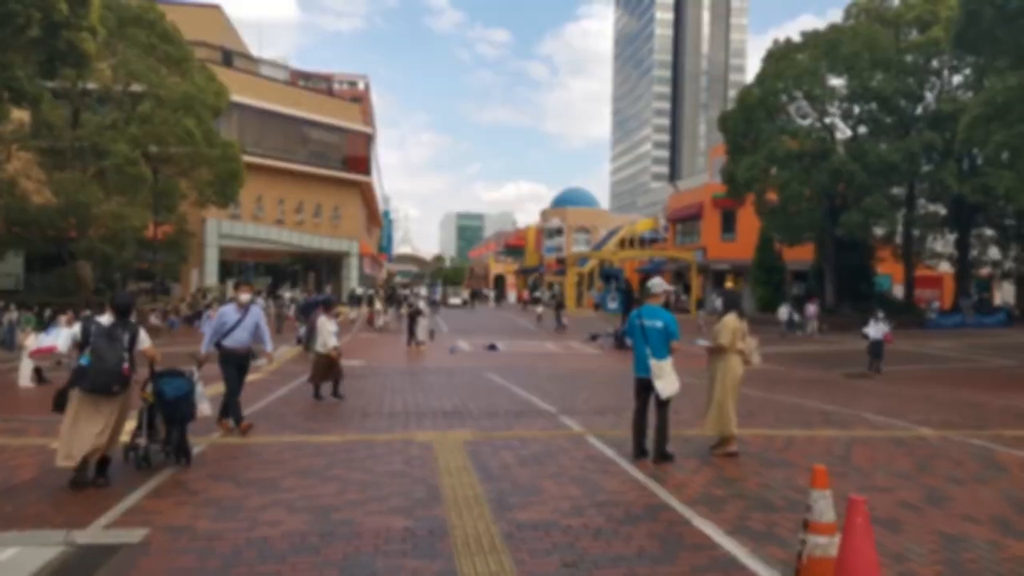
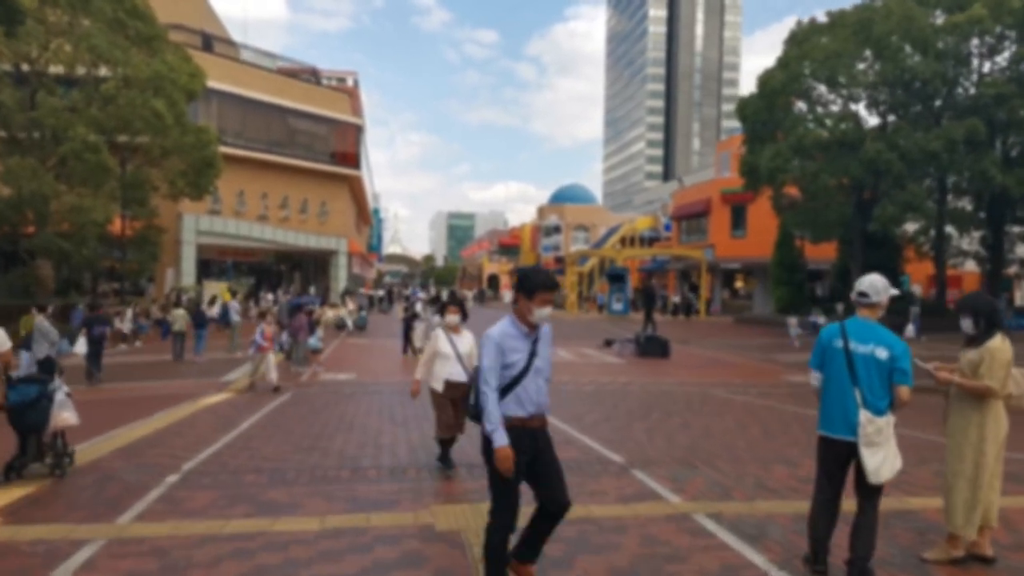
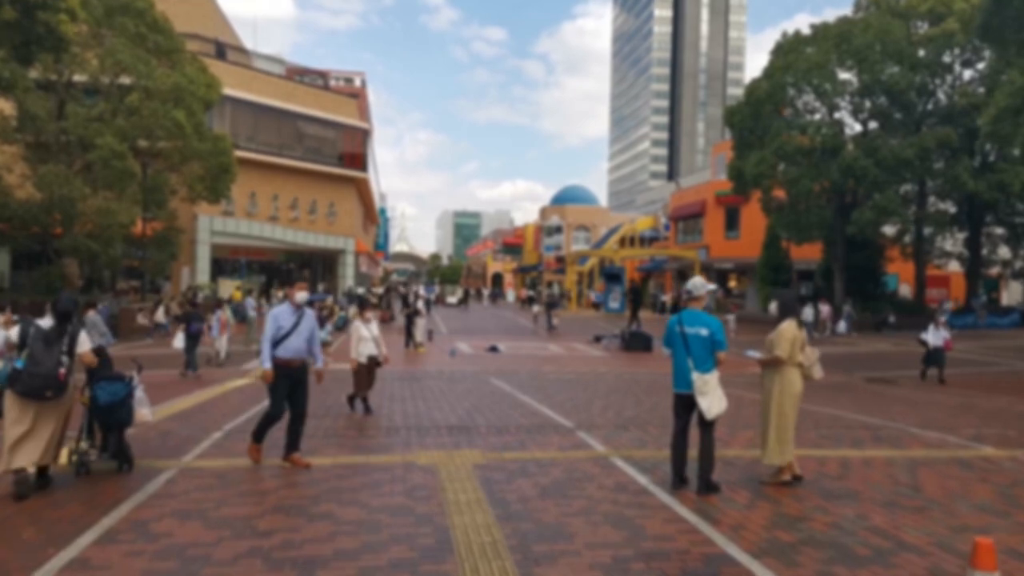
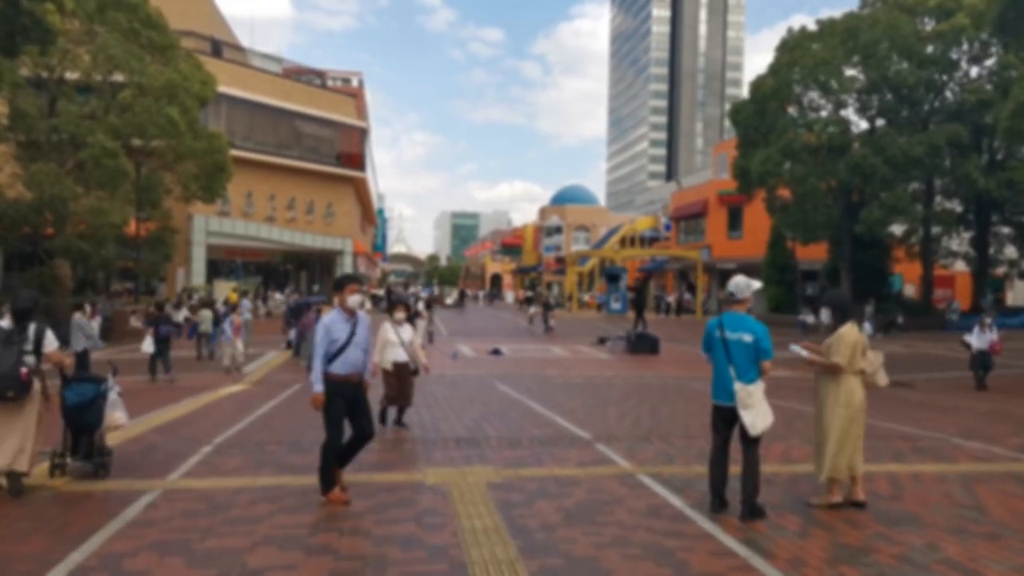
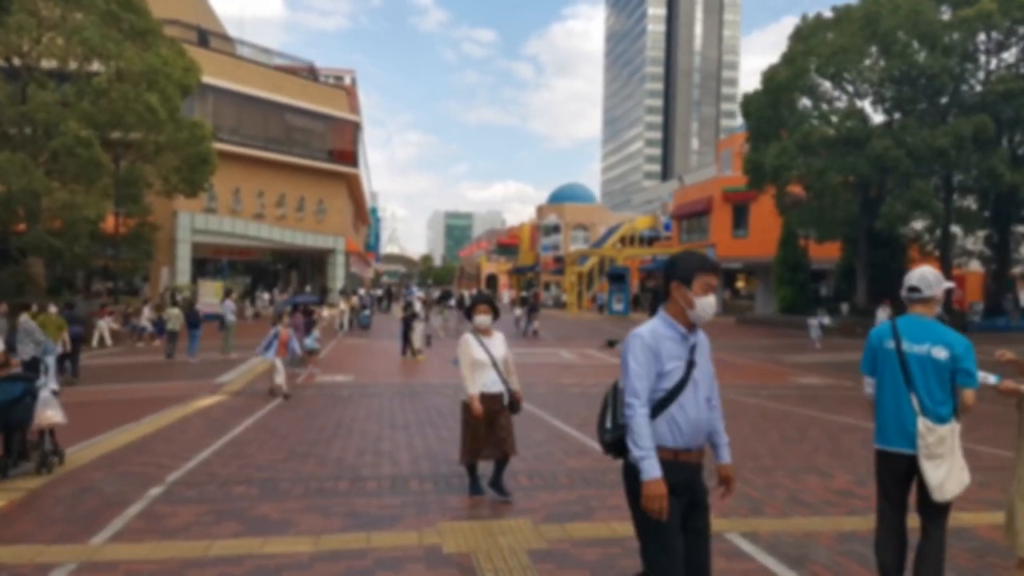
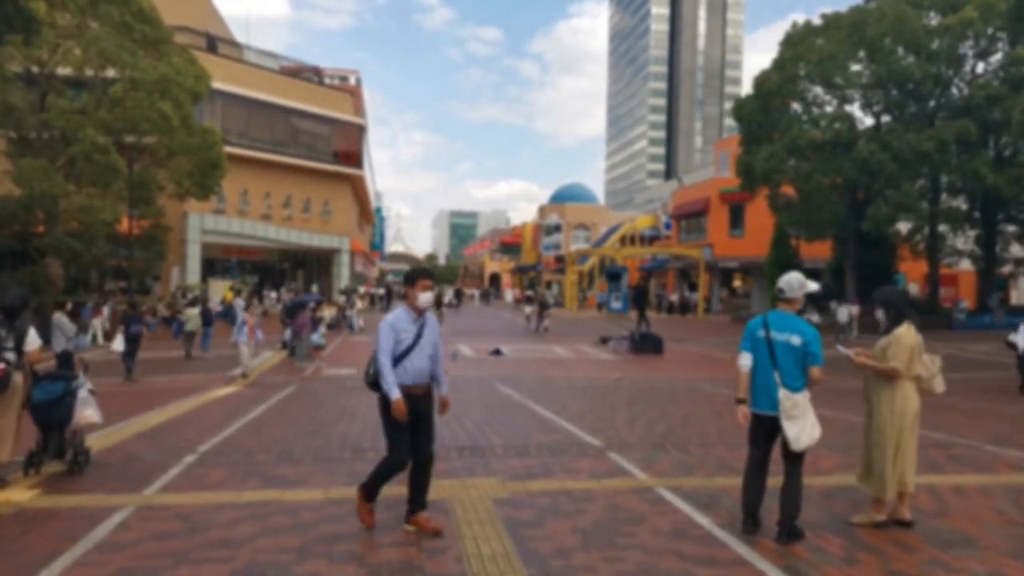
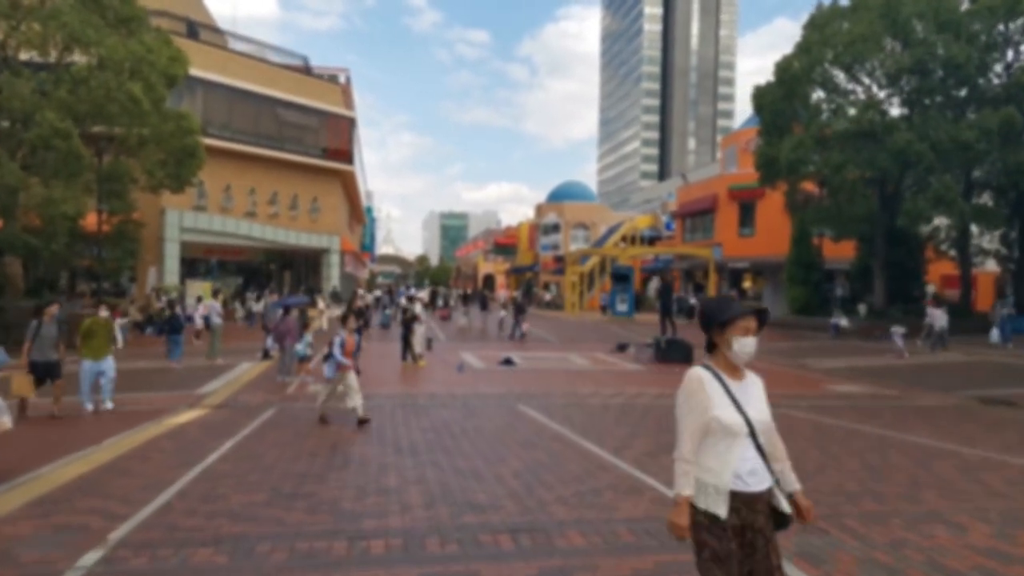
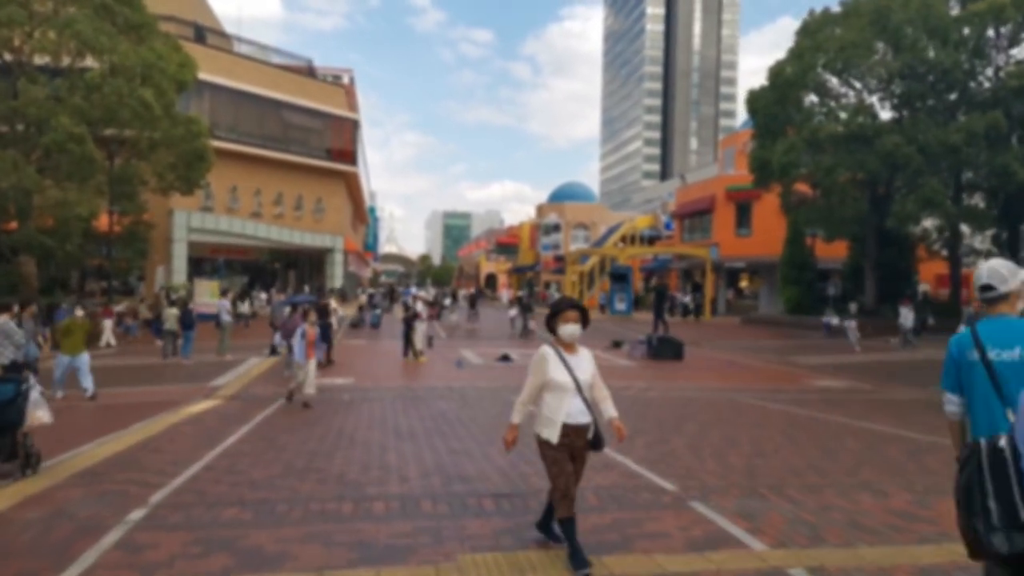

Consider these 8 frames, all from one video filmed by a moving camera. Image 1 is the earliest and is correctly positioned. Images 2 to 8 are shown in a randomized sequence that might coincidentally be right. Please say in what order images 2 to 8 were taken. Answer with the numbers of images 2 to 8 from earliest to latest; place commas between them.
3, 4, 6, 2, 5, 8, 7
